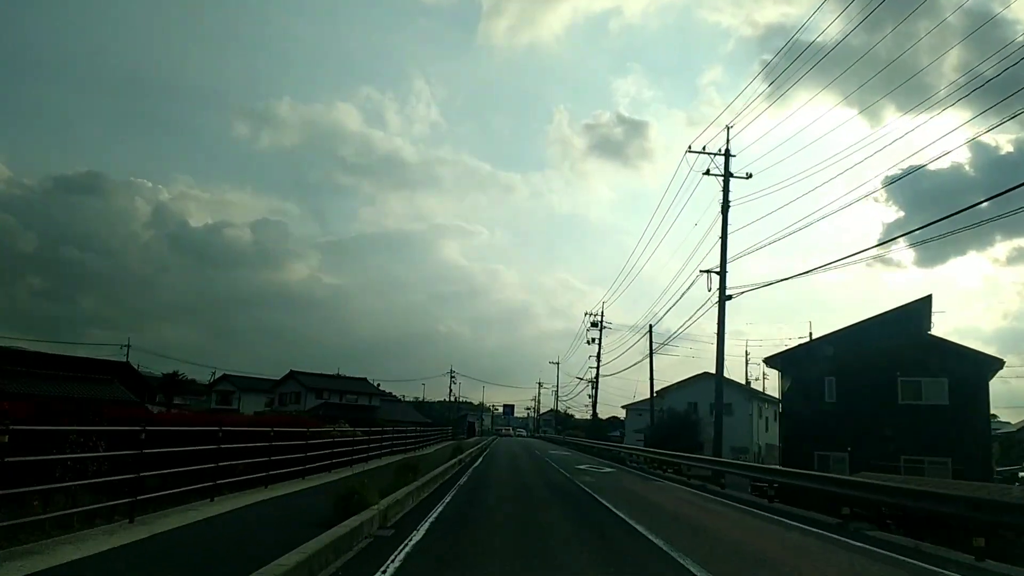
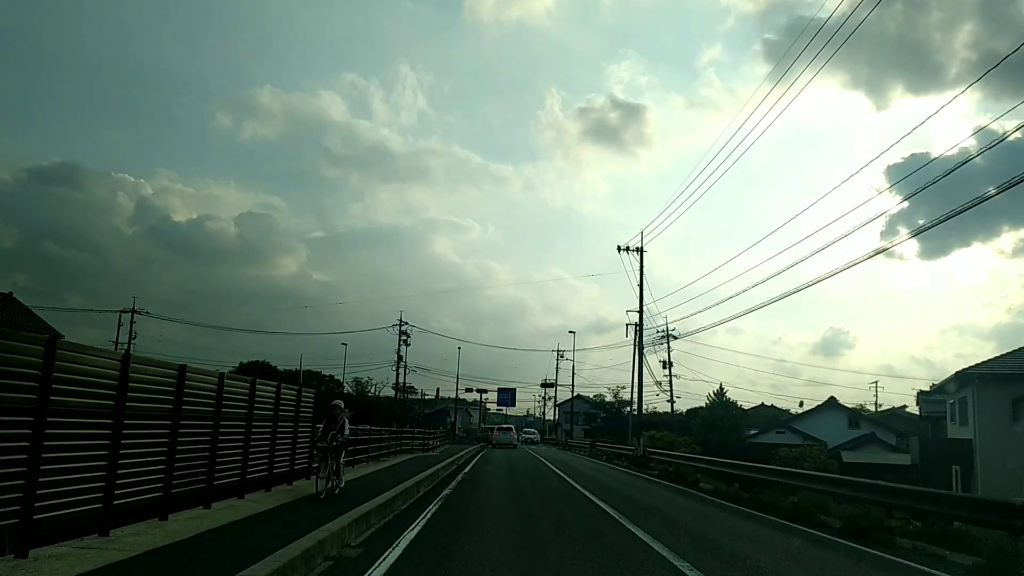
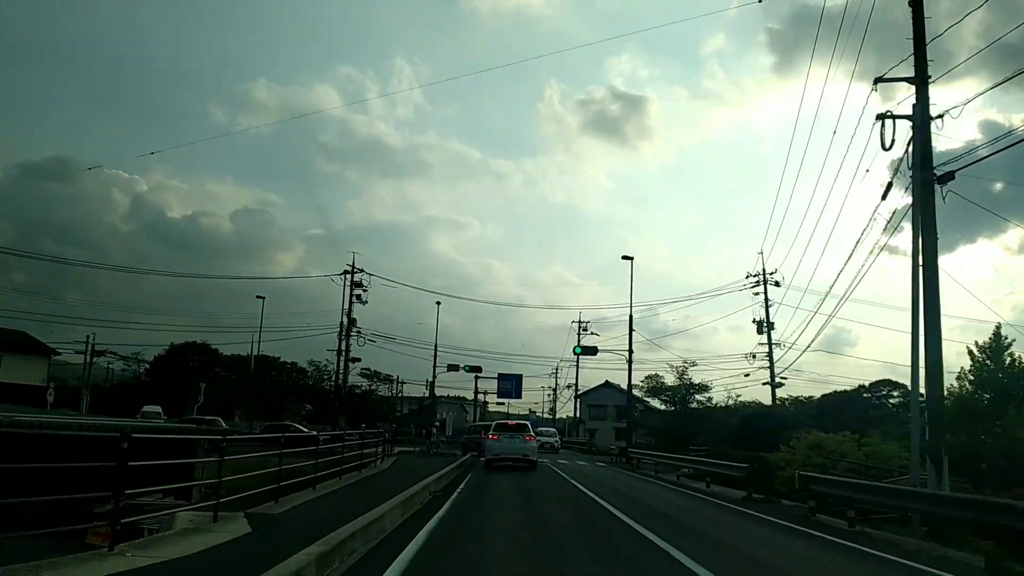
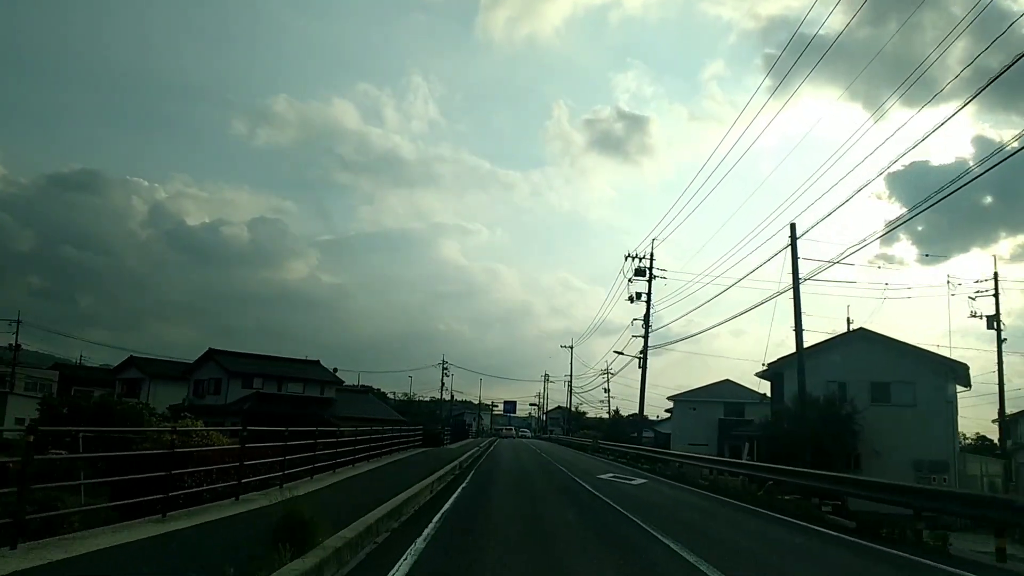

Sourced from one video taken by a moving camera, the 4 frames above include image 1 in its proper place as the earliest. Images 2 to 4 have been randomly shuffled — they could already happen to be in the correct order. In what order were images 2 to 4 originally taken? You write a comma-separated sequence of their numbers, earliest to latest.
4, 2, 3
